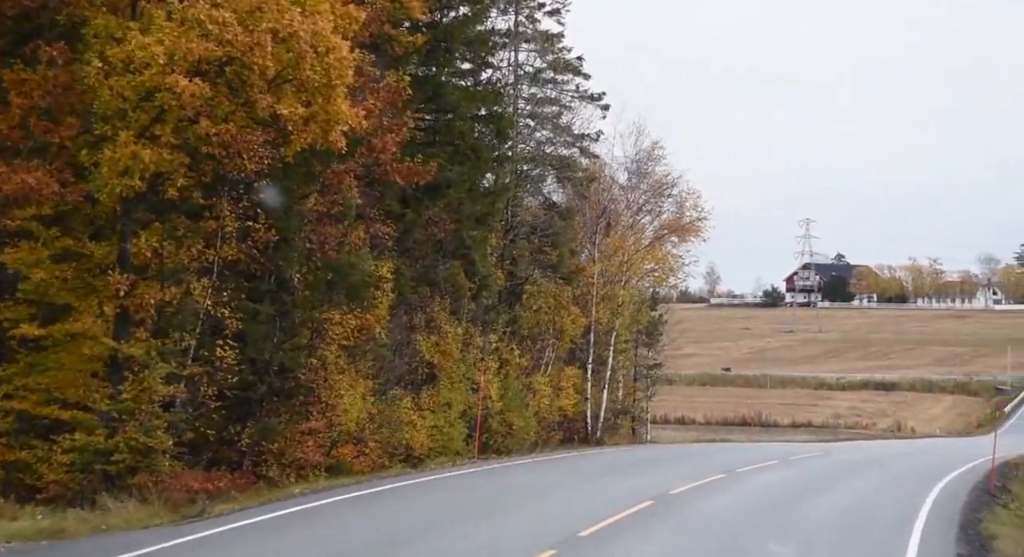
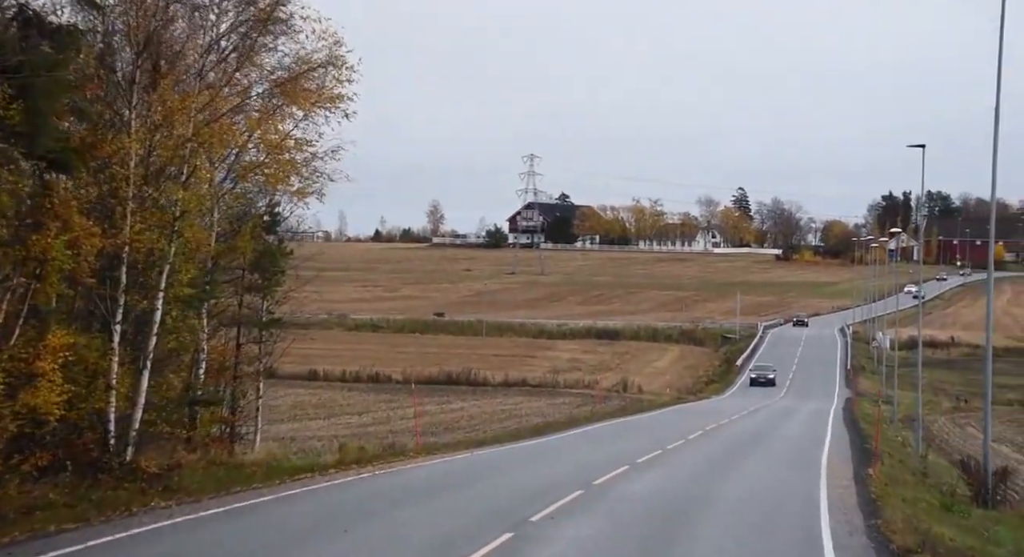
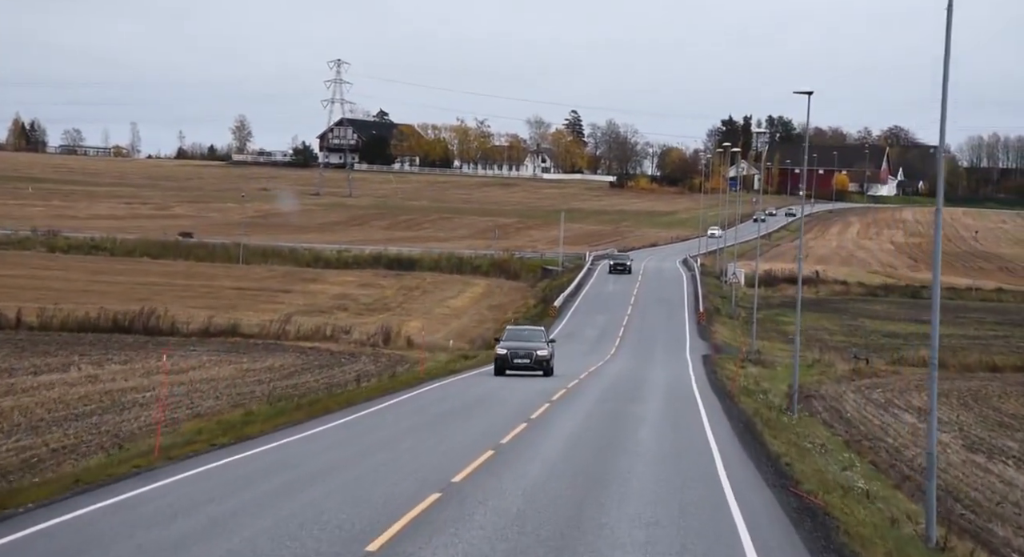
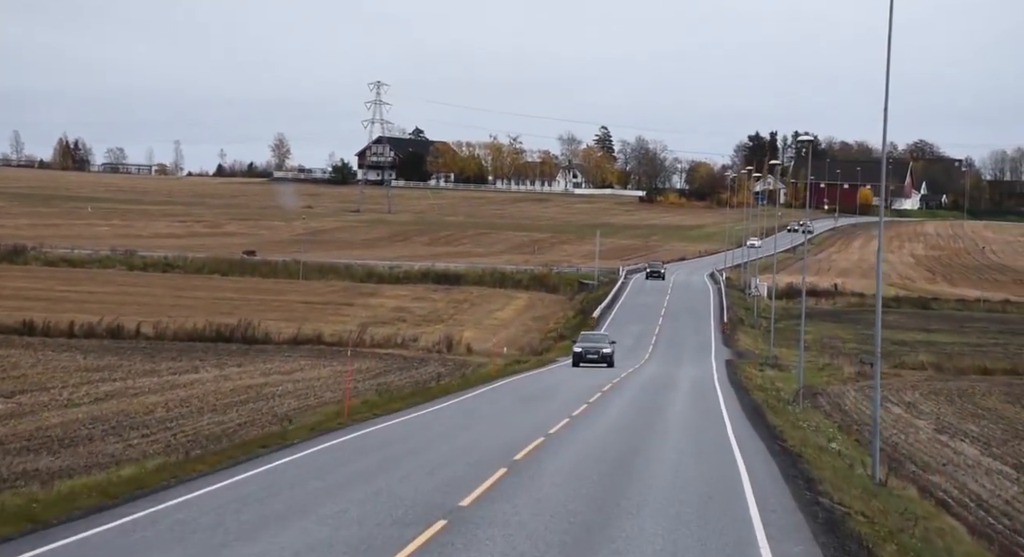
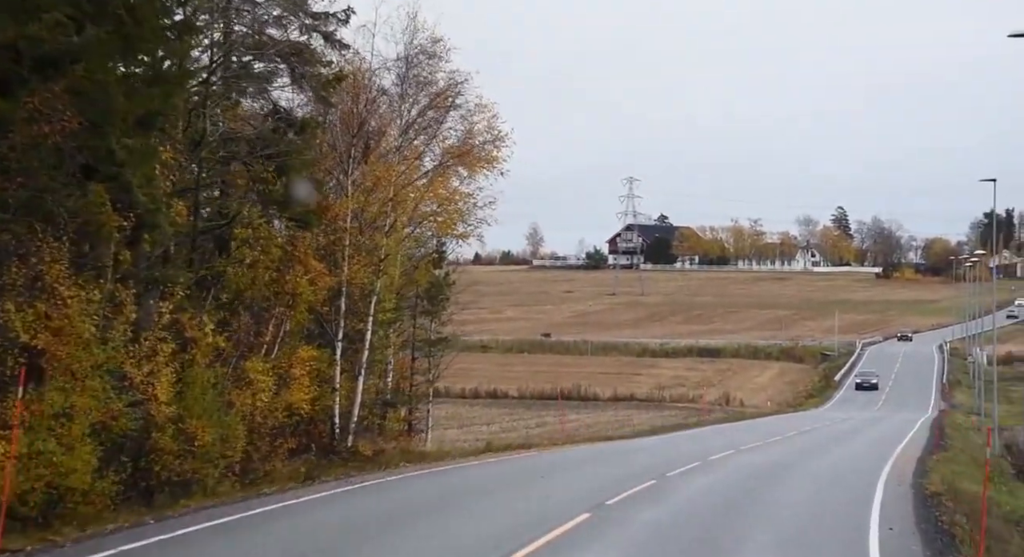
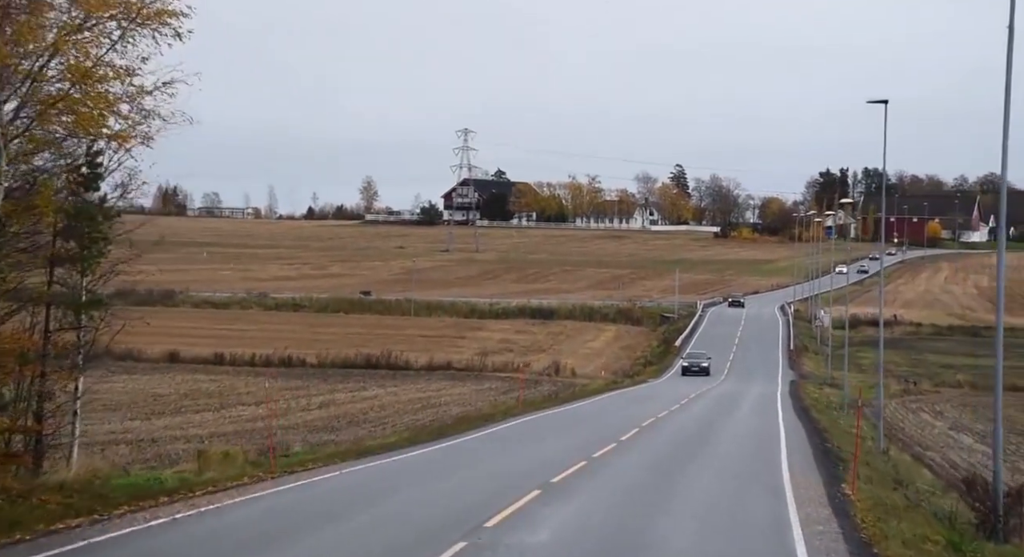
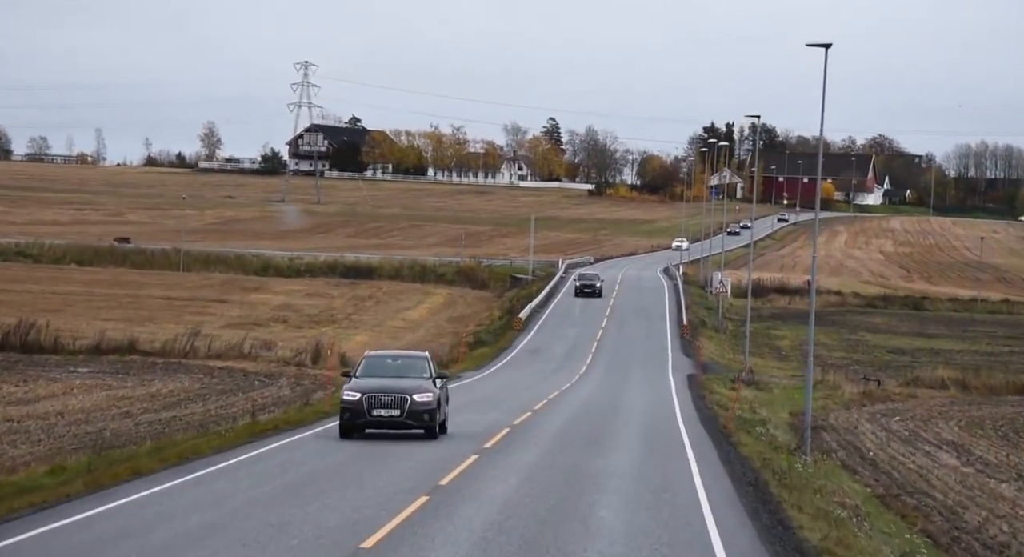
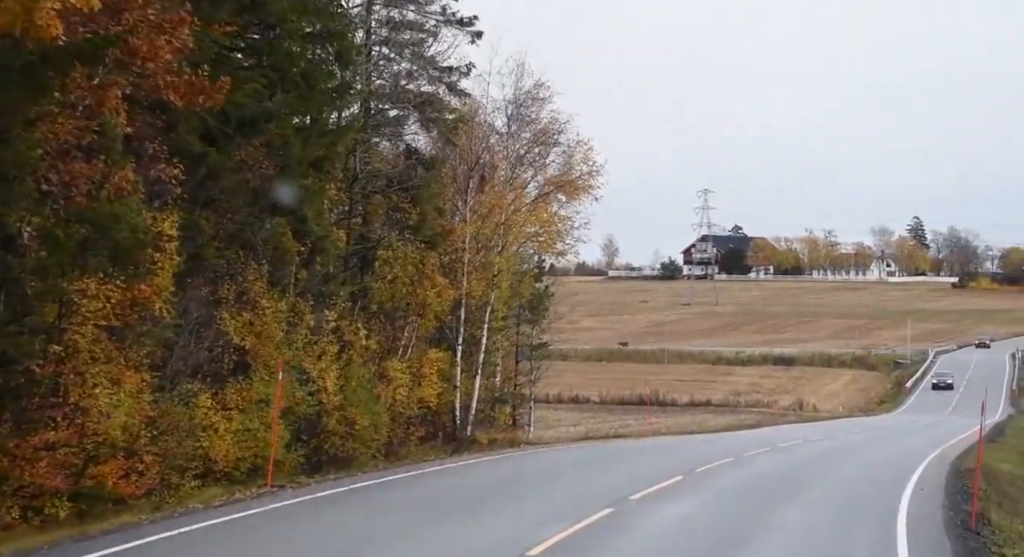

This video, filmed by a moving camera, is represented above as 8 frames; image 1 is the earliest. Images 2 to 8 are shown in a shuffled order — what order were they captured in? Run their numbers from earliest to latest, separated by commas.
8, 5, 2, 6, 4, 3, 7
